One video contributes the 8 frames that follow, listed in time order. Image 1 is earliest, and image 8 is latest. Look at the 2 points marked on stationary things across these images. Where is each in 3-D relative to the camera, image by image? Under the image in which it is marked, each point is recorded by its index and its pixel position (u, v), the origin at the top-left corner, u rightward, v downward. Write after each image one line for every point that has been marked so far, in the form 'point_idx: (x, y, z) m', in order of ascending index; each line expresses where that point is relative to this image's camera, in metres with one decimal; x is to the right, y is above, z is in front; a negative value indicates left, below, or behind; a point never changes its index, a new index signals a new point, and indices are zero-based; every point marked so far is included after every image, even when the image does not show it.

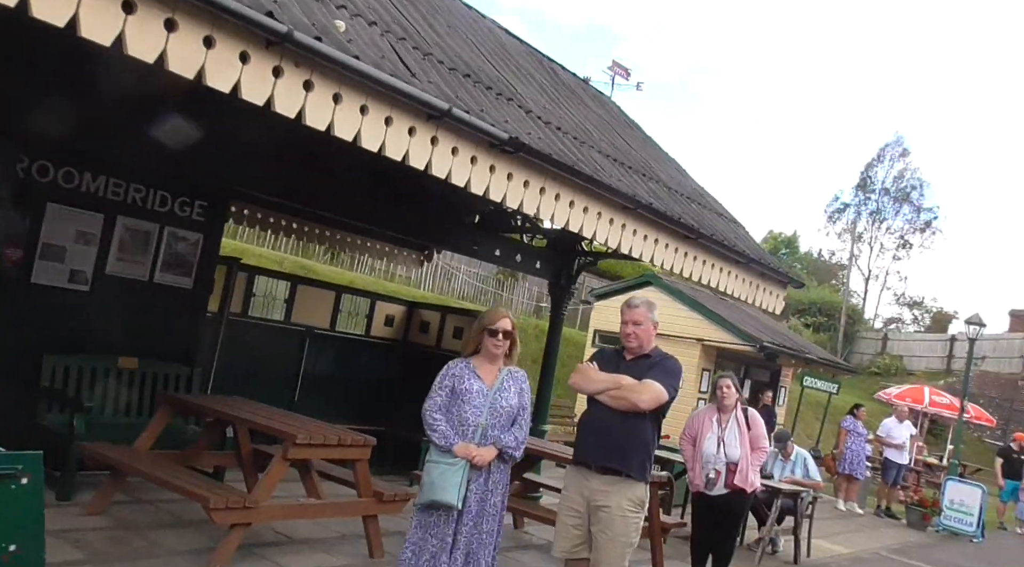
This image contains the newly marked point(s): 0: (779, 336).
0: (+4.5, -0.9, +15.0) m
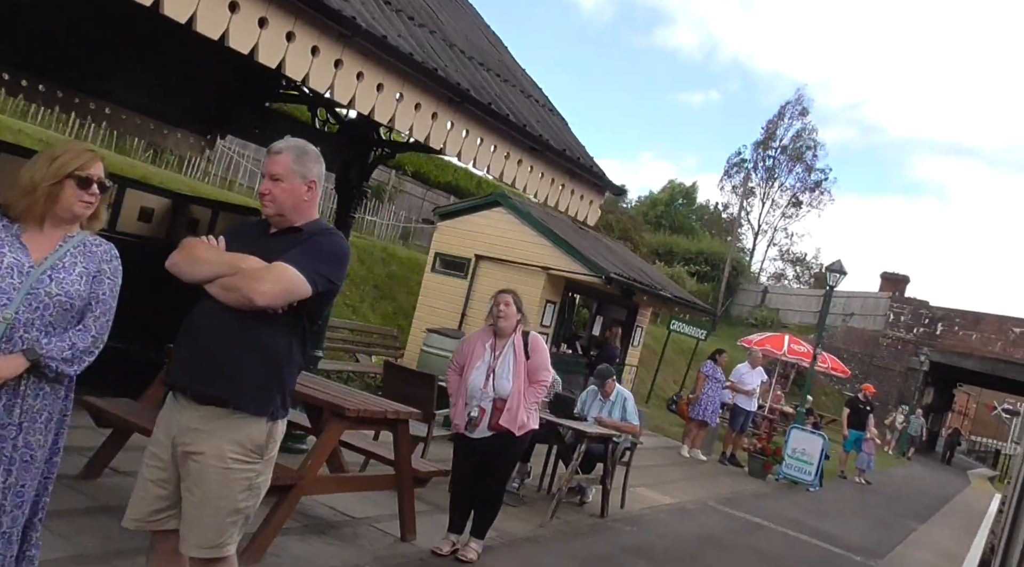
0: (+1.9, +0.2, +13.8) m
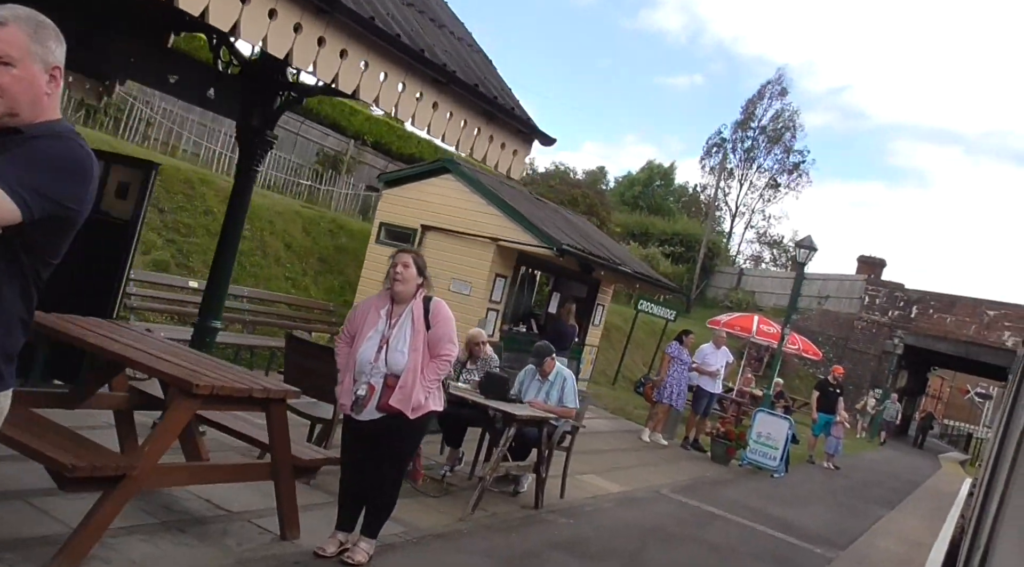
0: (+1.2, +0.6, +13.1) m
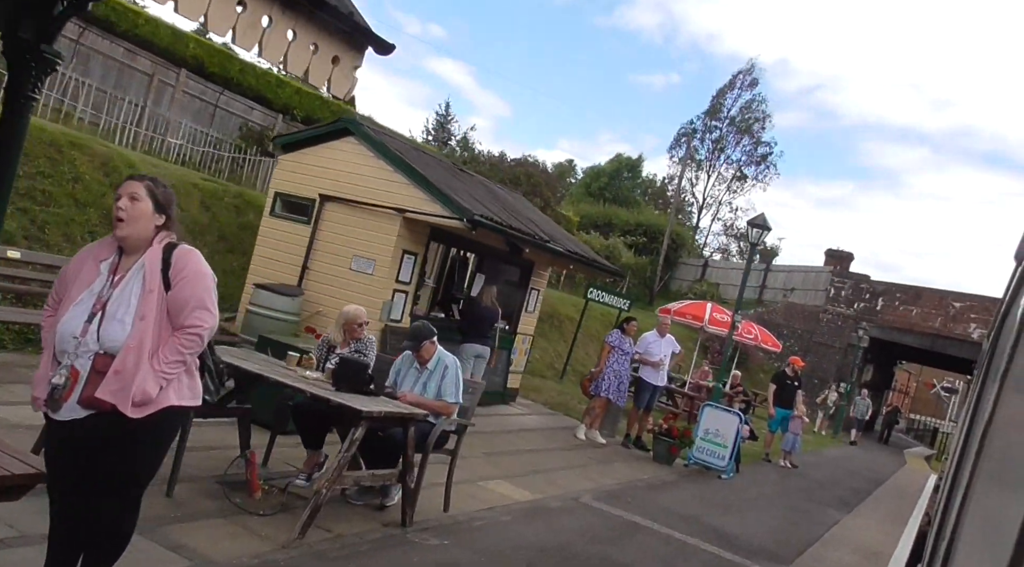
0: (+0.1, +0.9, +11.7) m
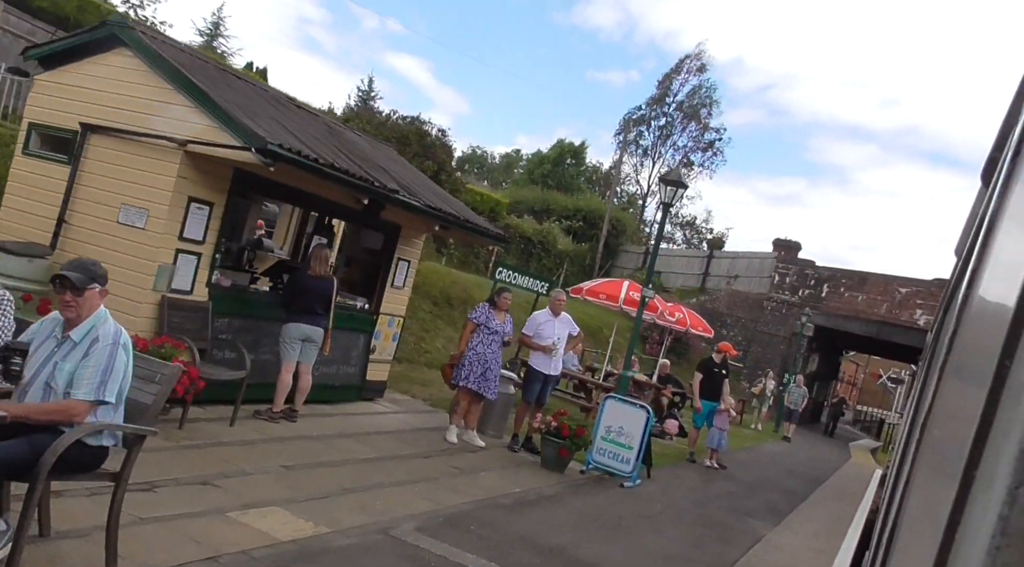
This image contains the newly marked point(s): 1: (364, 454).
0: (-1.5, +1.3, +9.4) m
1: (-1.4, -1.6, +8.3) m
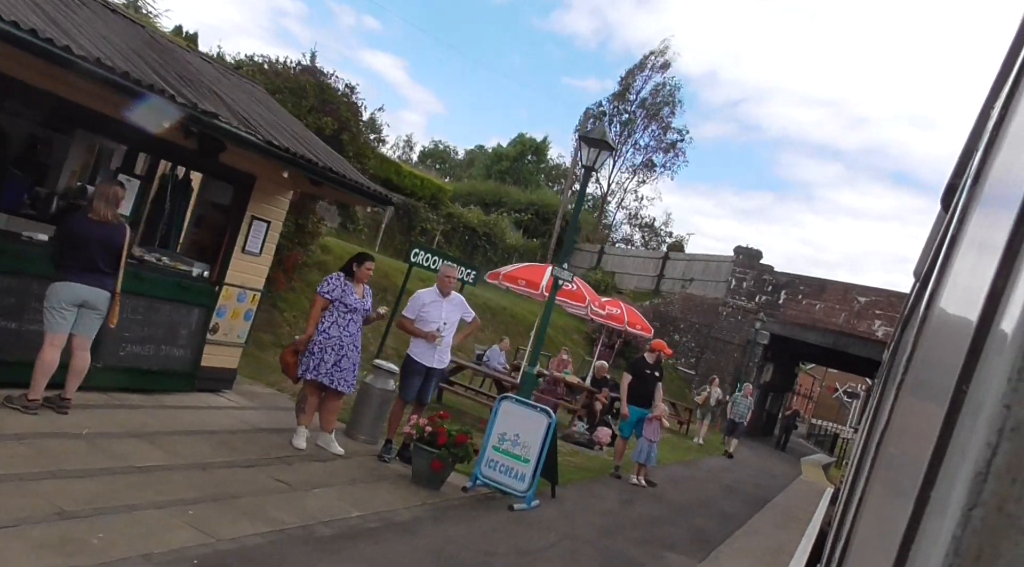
0: (-2.6, +1.6, +7.3) m
1: (-2.6, -1.3, +6.2) m
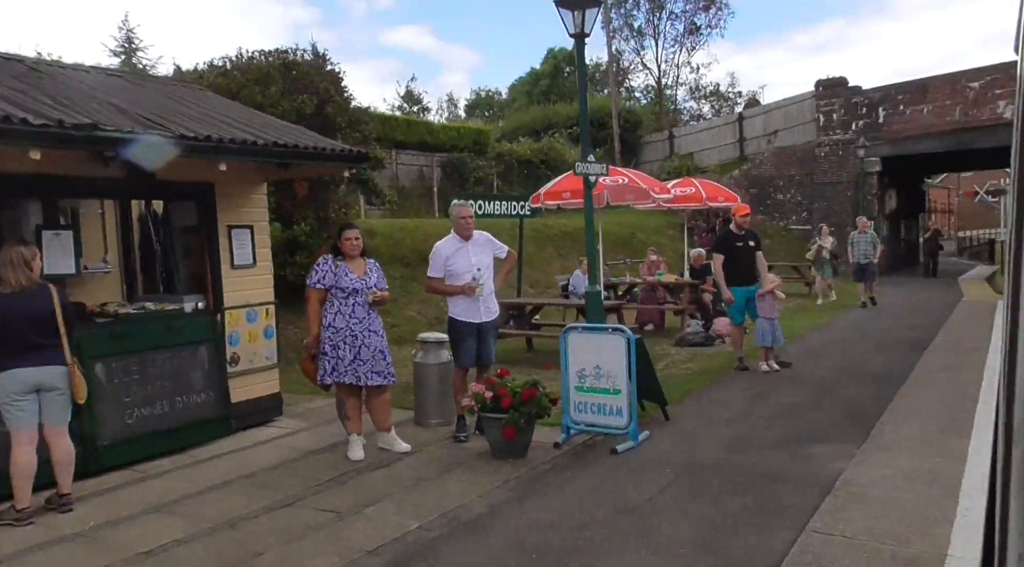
0: (-2.9, +1.3, +6.1) m
1: (-2.1, -1.5, +5.2) m
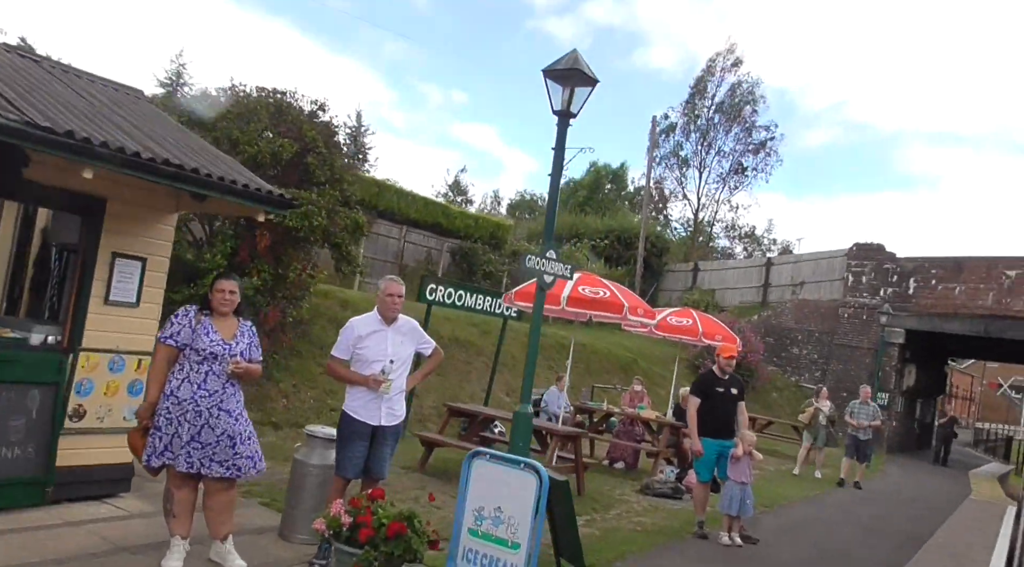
0: (-3.3, +1.2, +5.0) m
1: (-3.0, -1.6, +3.8) m
